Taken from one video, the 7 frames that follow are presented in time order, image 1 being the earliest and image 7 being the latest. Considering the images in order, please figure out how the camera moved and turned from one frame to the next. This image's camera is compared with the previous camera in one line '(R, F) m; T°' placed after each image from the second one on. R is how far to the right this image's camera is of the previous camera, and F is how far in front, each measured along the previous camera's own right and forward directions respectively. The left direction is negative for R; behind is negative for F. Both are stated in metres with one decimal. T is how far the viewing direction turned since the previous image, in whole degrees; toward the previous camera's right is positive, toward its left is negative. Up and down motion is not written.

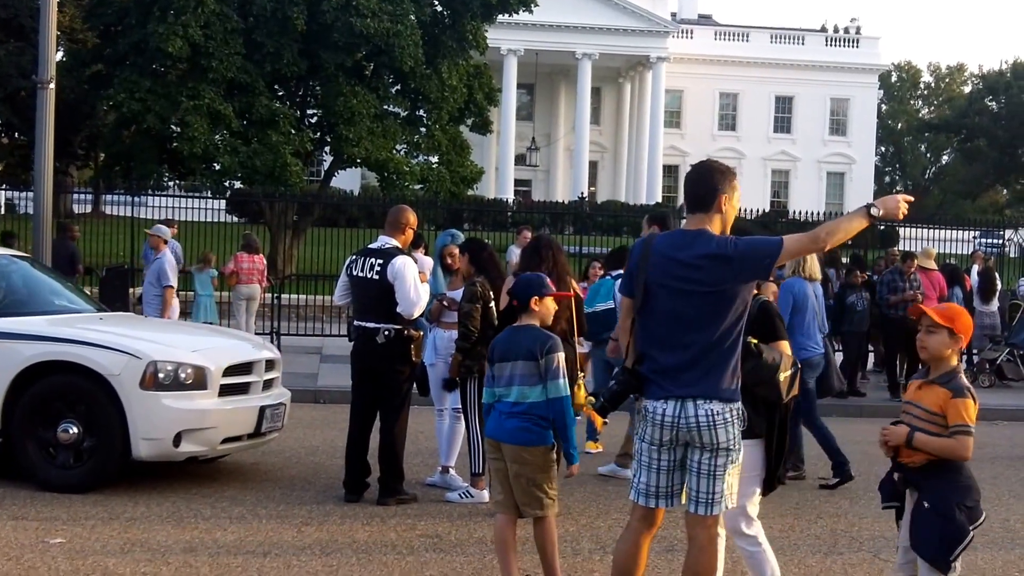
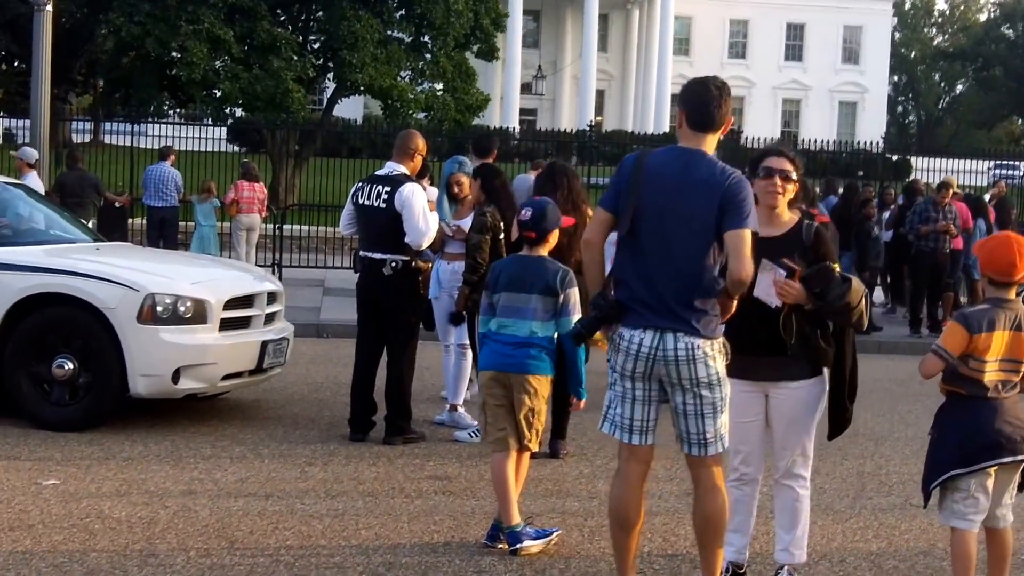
(-0.1, +0.4) m; 0°
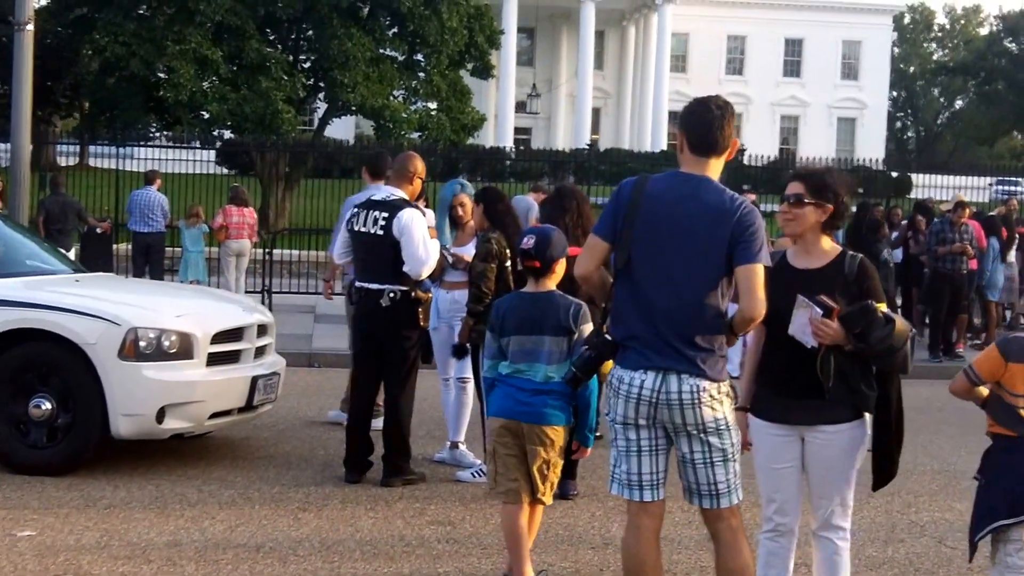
(-0.1, +0.4) m; 0°
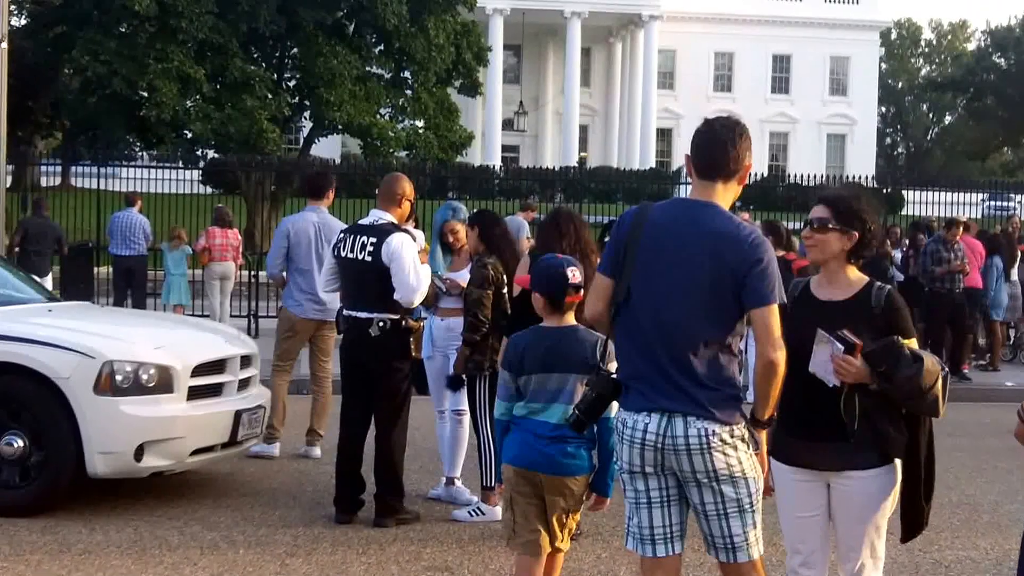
(-0.1, +0.4) m; +1°
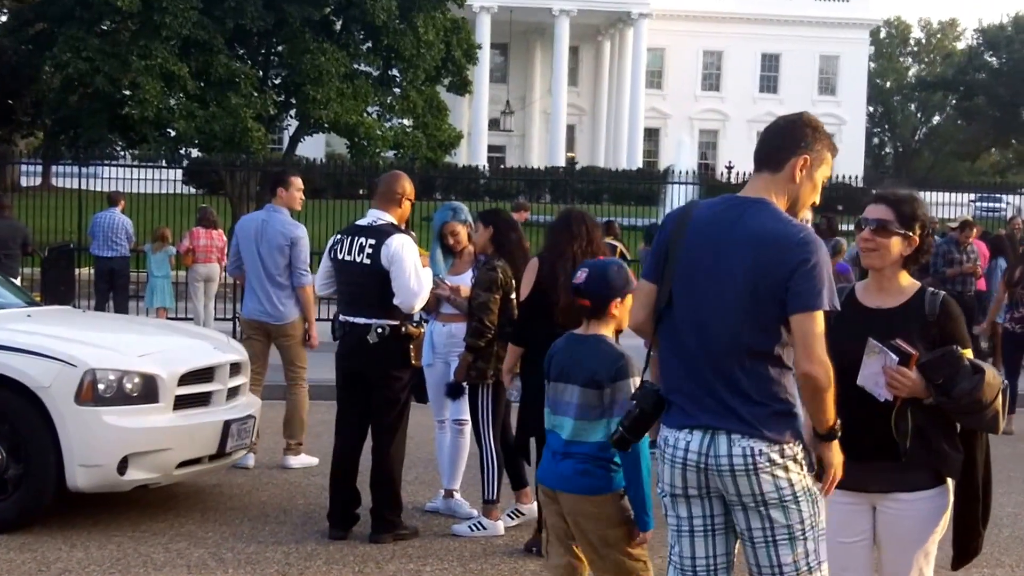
(-0.1, +0.3) m; +1°
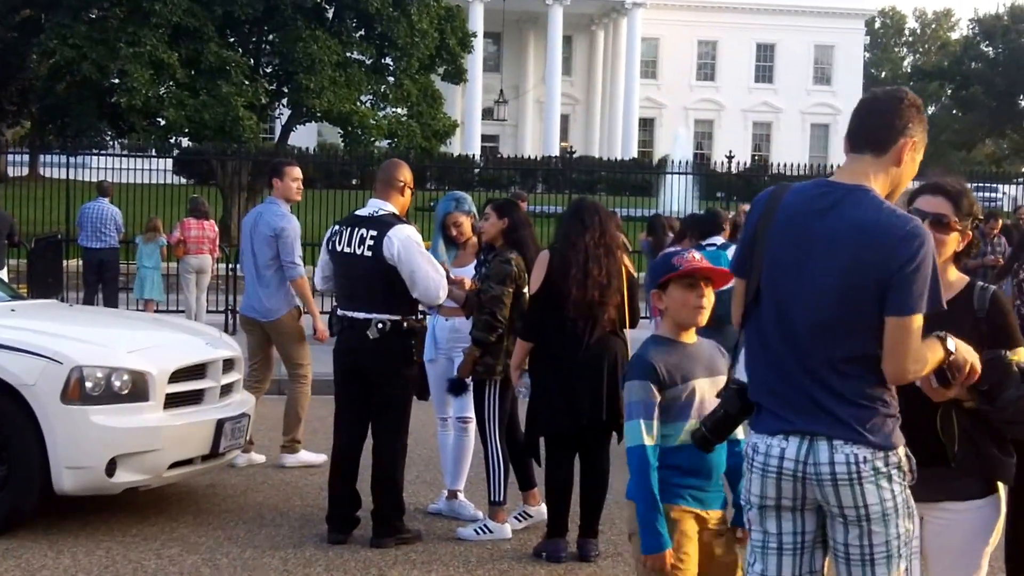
(-0.1, +0.3) m; 0°
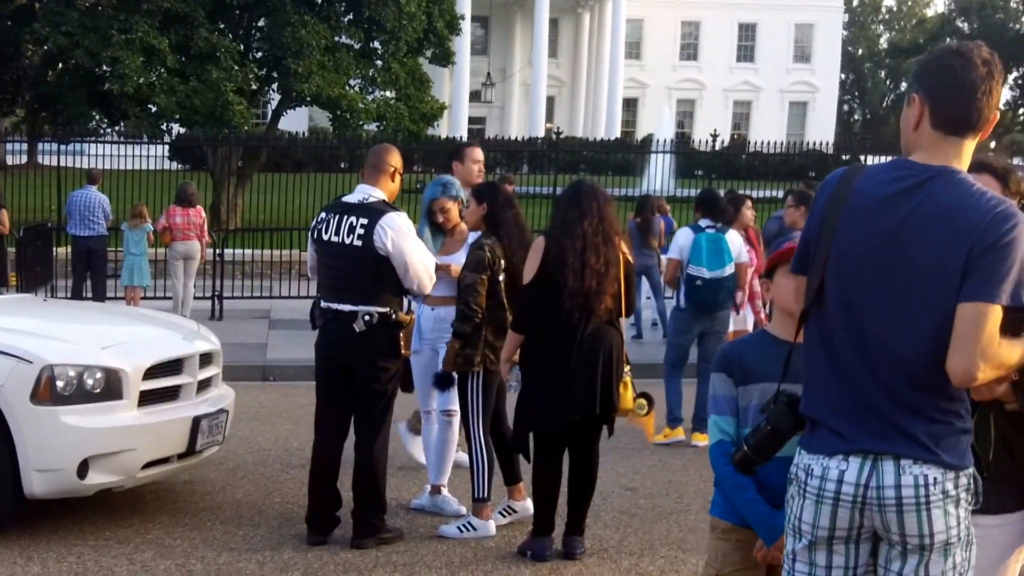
(+0.1, +0.2) m; 0°
